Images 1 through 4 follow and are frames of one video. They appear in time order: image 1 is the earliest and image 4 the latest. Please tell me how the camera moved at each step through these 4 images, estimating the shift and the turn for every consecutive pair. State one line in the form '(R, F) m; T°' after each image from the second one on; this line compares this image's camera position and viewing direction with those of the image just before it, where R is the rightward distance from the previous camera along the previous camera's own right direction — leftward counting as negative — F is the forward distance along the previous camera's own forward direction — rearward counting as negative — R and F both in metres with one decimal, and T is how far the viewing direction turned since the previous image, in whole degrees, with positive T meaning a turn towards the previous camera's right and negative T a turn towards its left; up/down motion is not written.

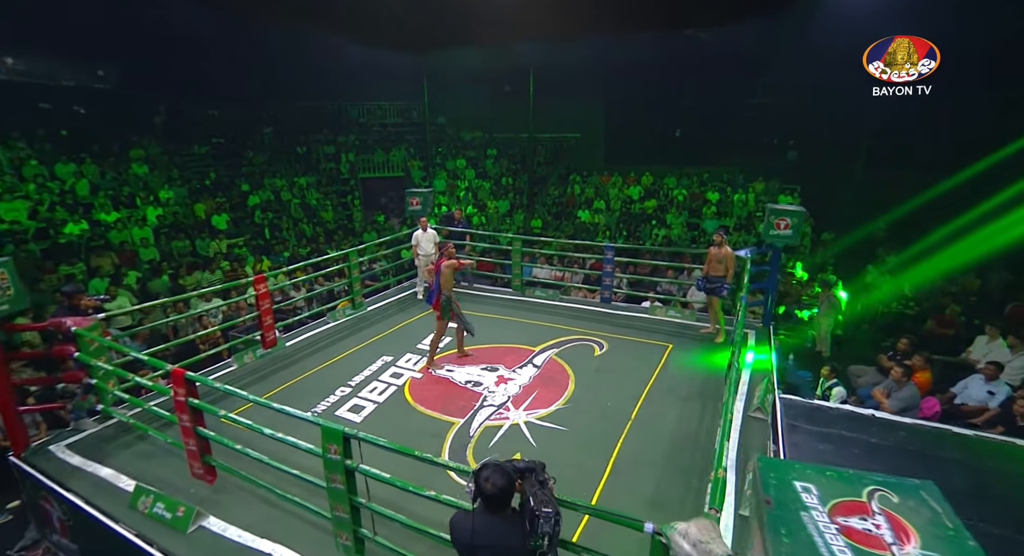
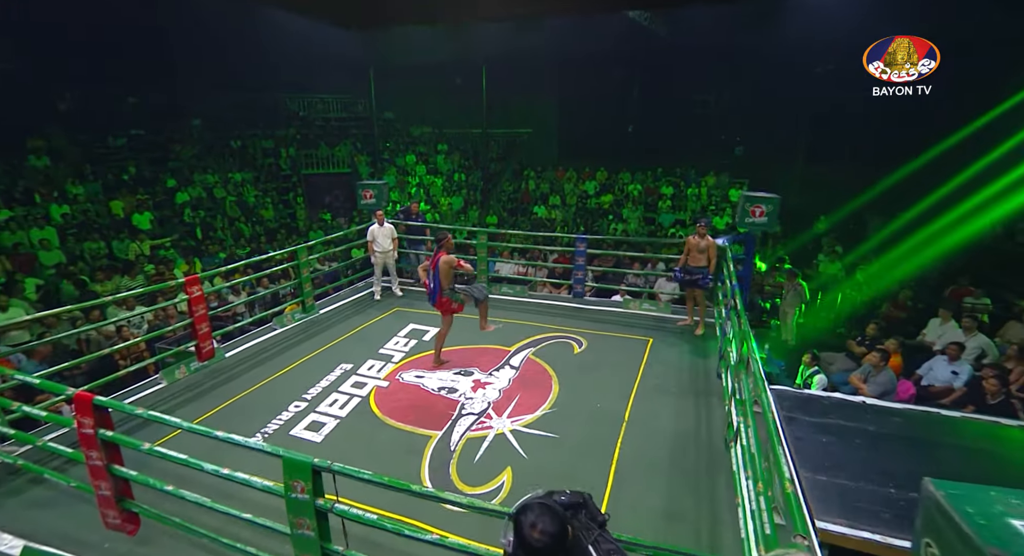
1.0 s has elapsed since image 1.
(-0.3, +0.6) m; +6°
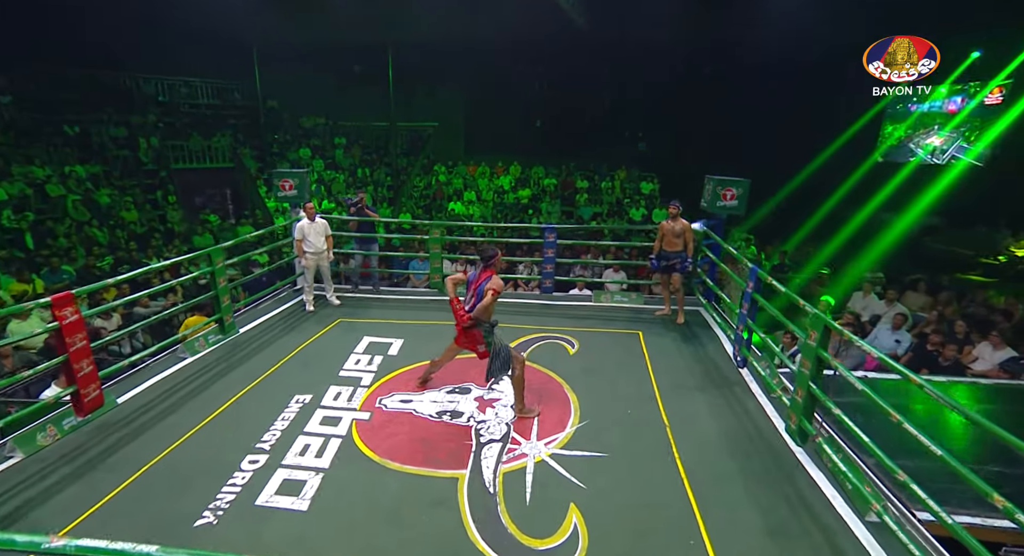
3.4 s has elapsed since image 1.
(-1.2, +1.1) m; +13°
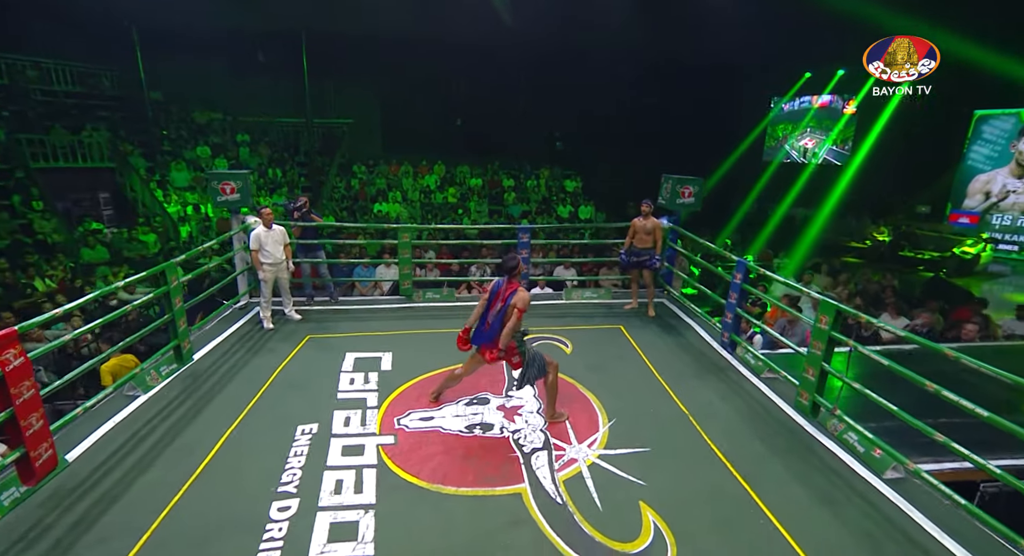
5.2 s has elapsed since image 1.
(-1.2, +0.3) m; +12°
